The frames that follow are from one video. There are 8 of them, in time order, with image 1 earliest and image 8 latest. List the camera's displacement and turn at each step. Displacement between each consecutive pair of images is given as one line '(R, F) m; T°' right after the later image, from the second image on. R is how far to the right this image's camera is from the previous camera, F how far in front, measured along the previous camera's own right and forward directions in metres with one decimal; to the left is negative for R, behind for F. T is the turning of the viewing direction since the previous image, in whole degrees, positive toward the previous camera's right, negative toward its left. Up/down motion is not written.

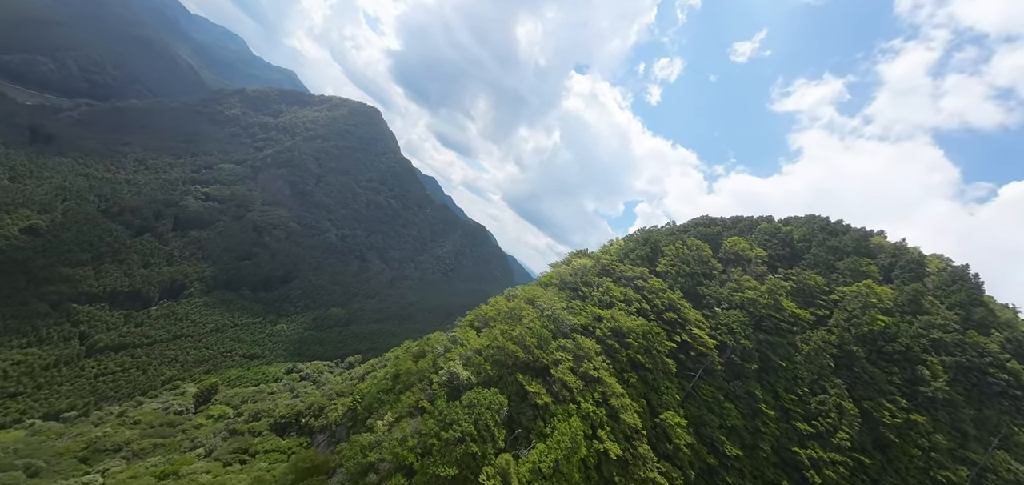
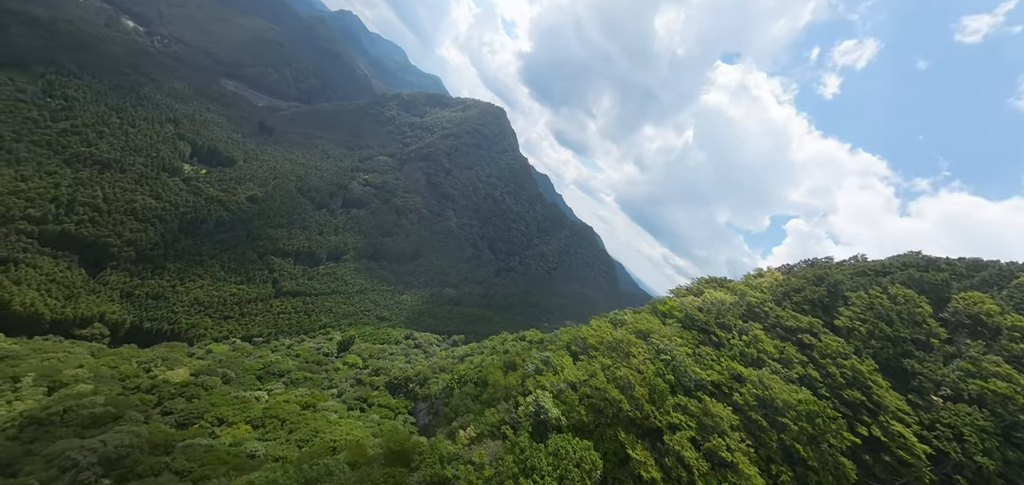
(+2.5, +0.6) m; -19°
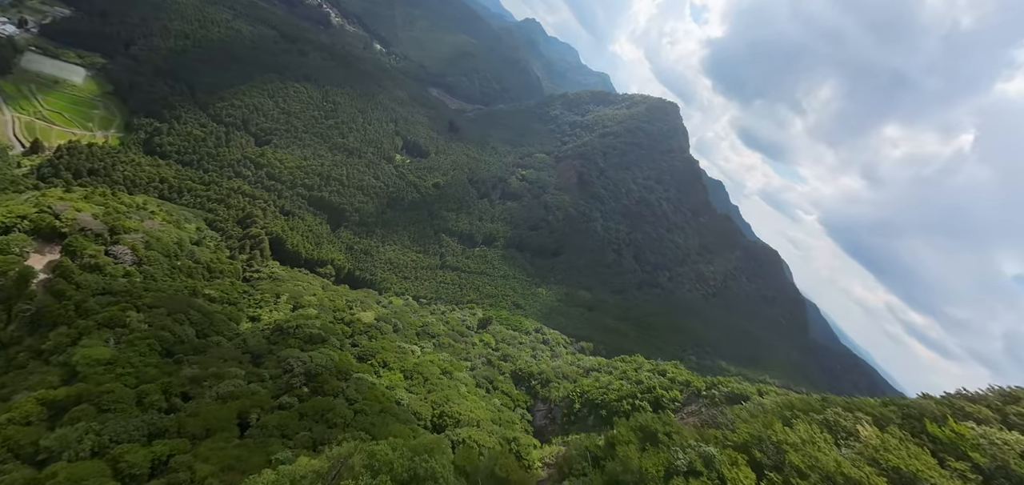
(+2.6, +2.7) m; -24°
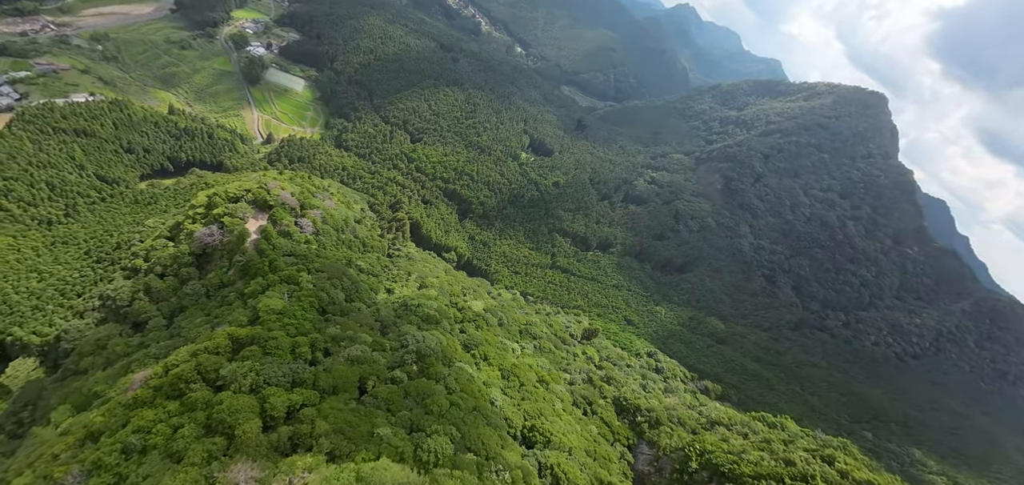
(+0.2, +3.8) m; -17°
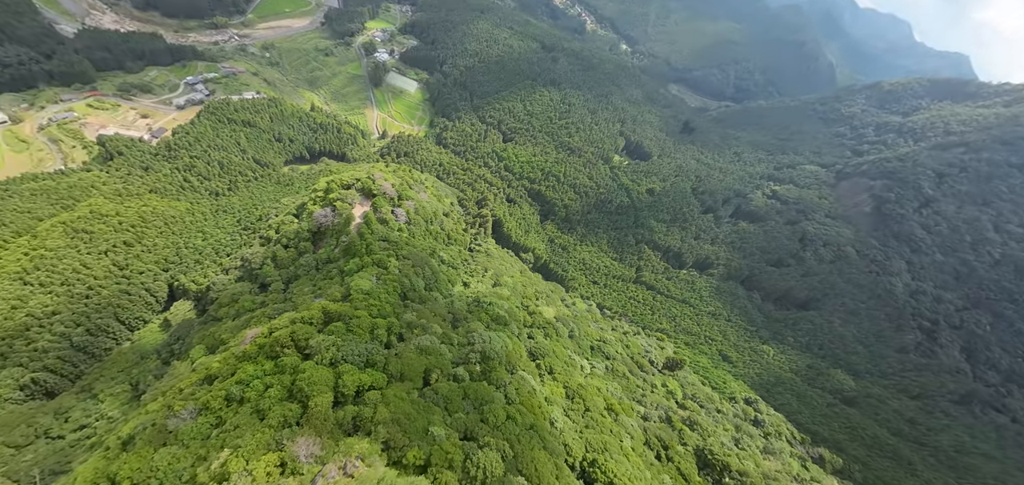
(+0.2, +3.0) m; -12°
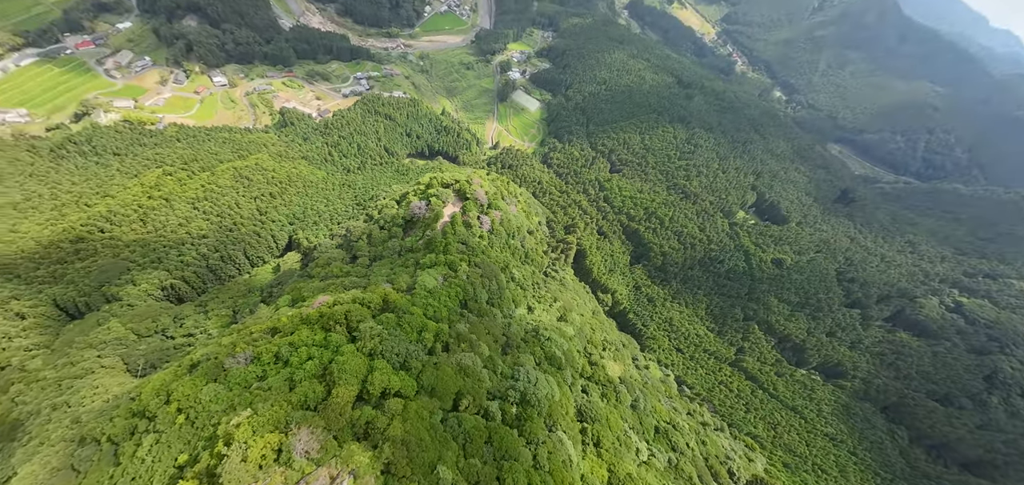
(+0.5, +5.0) m; -13°
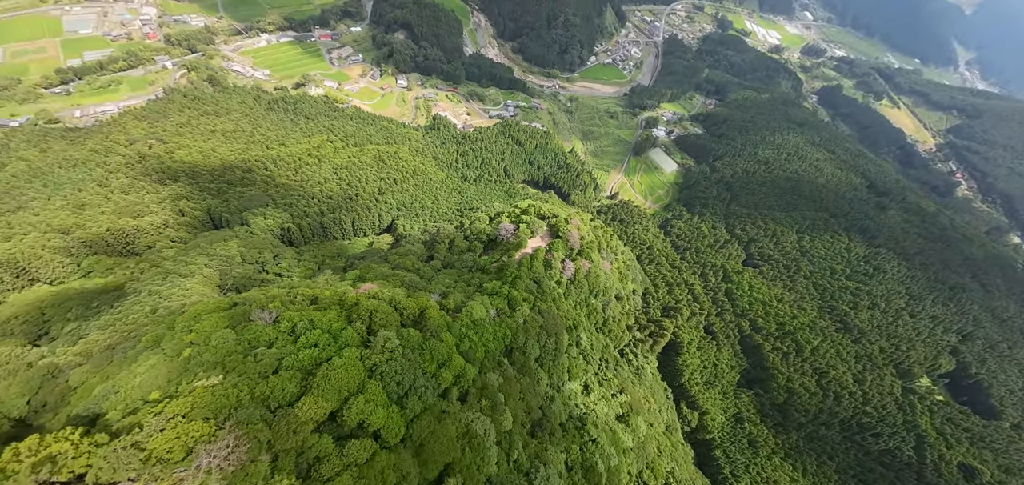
(+0.4, +8.6) m; -14°
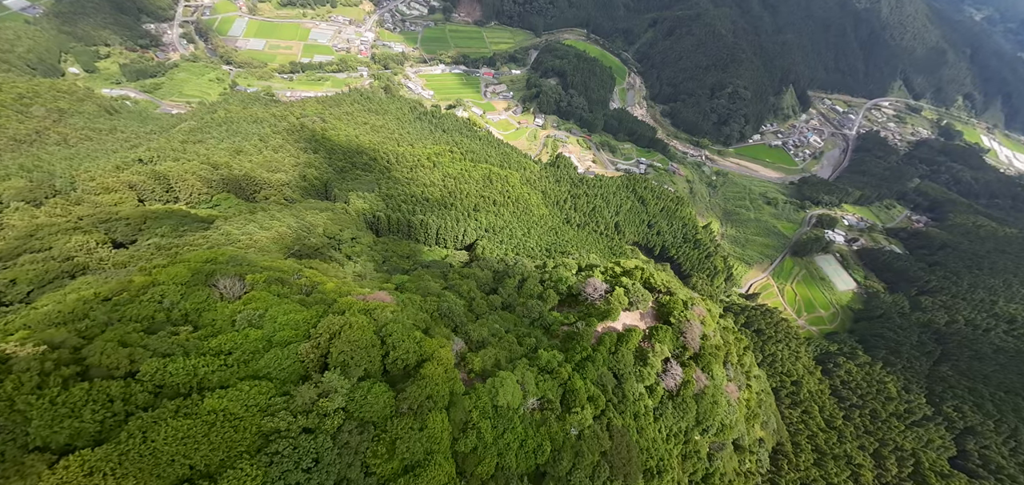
(+0.1, +14.2) m; -15°
